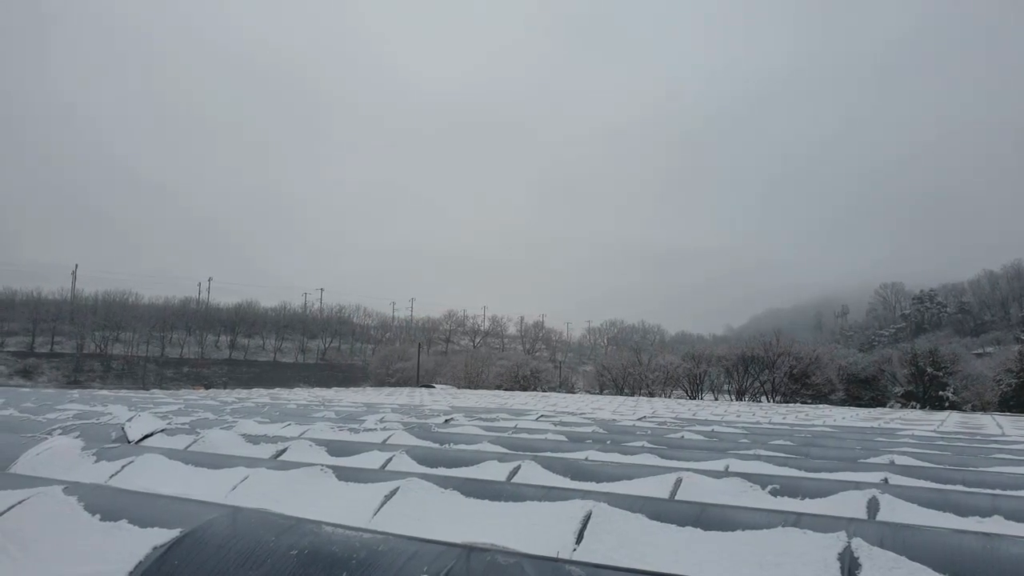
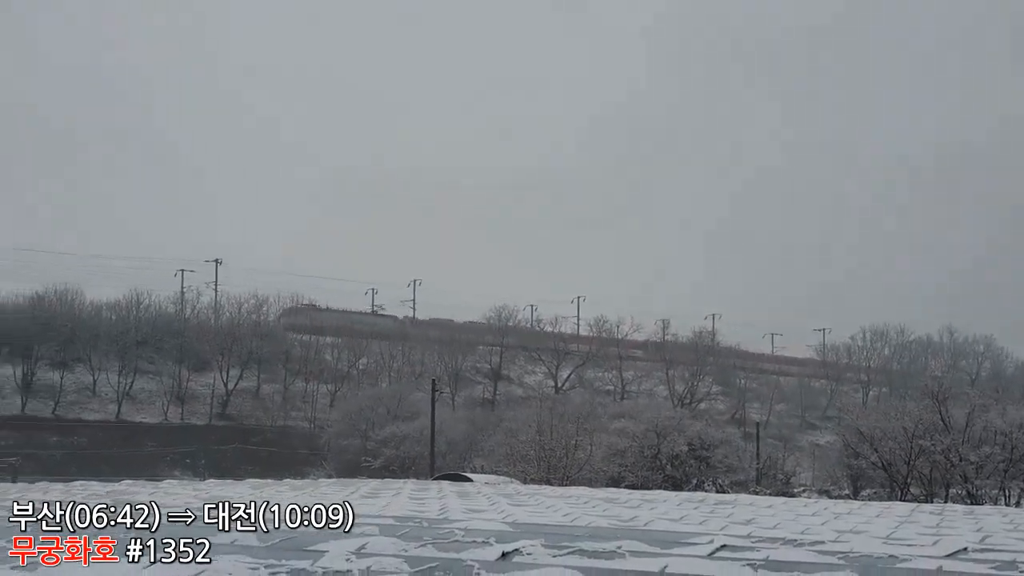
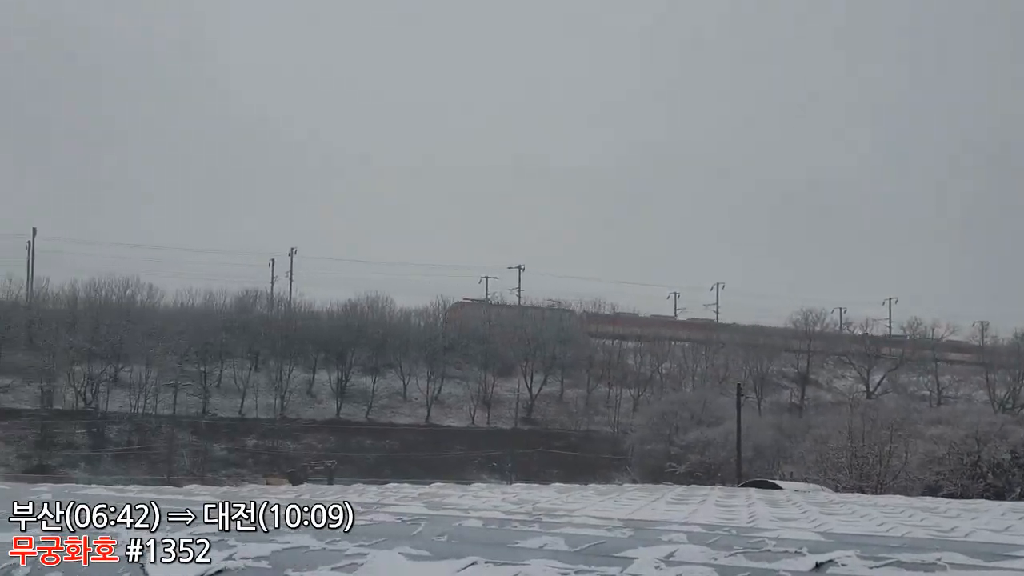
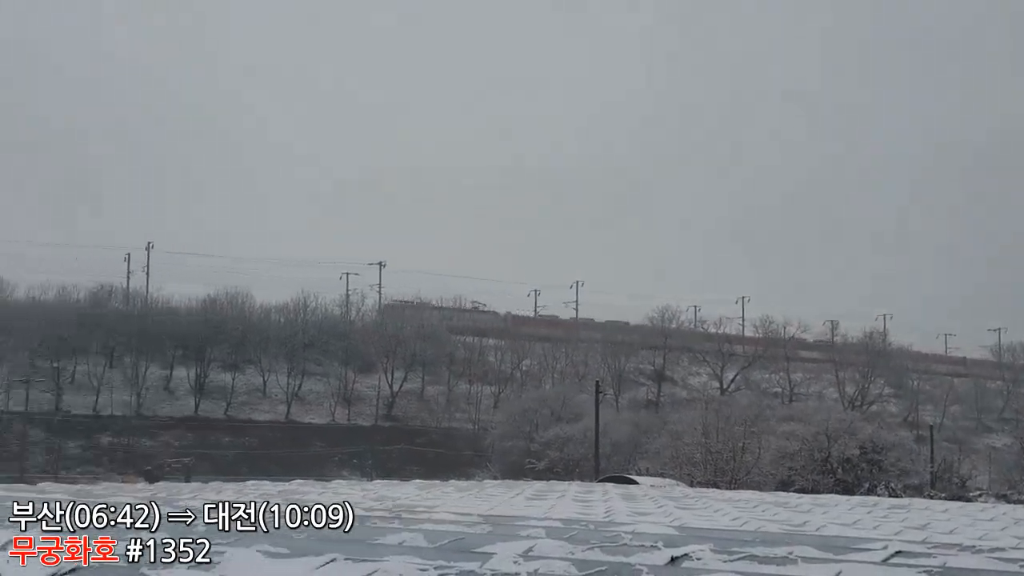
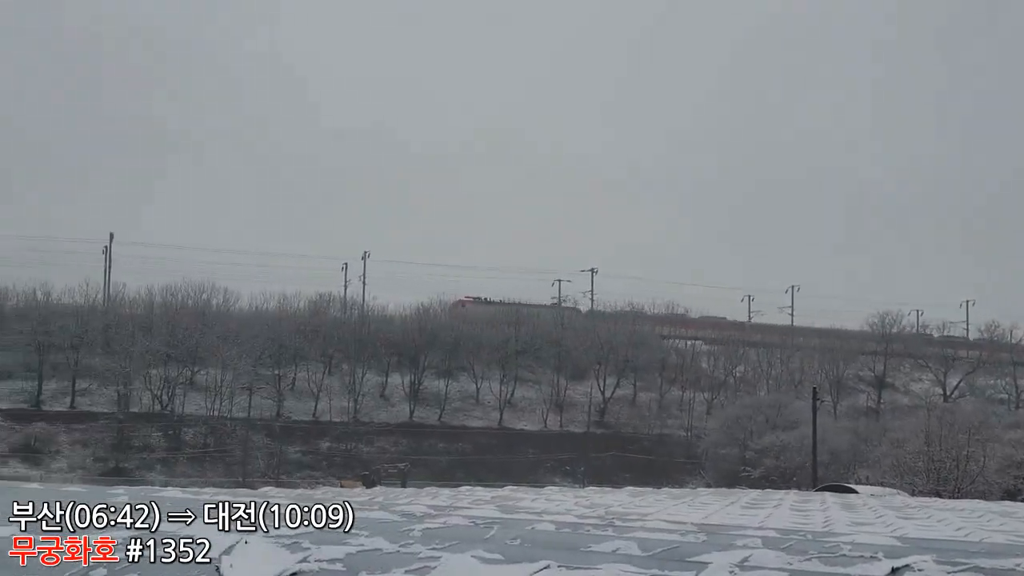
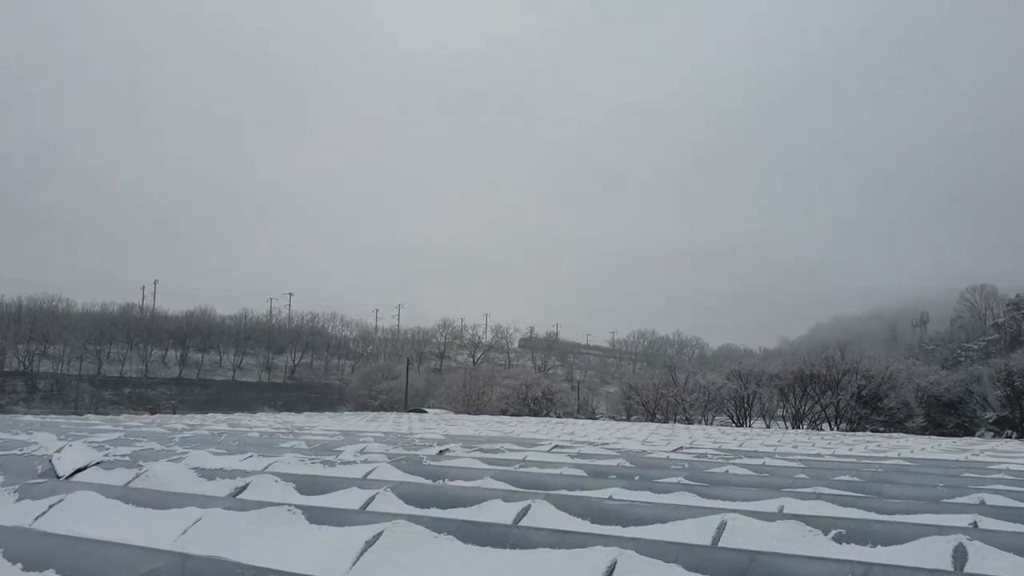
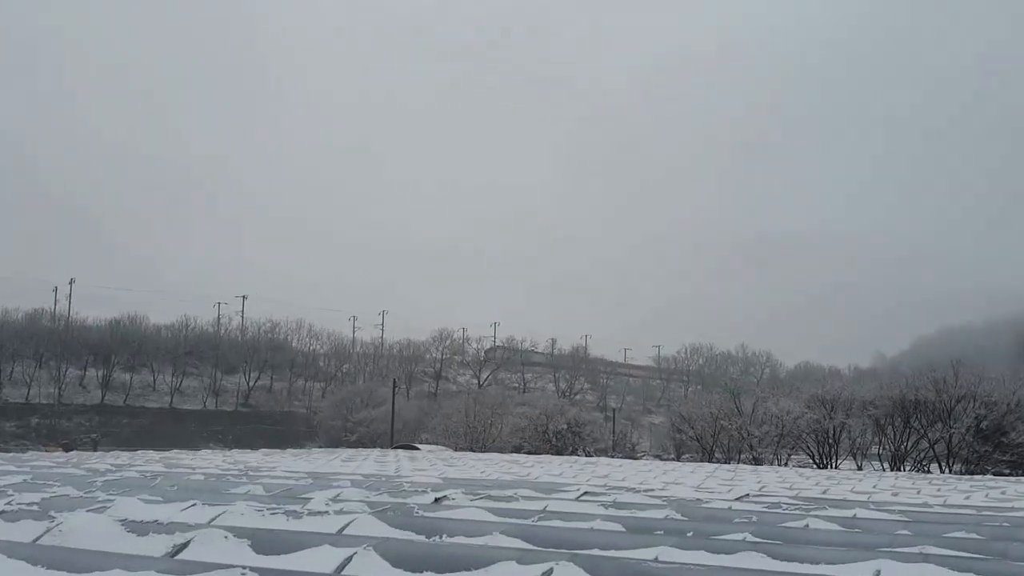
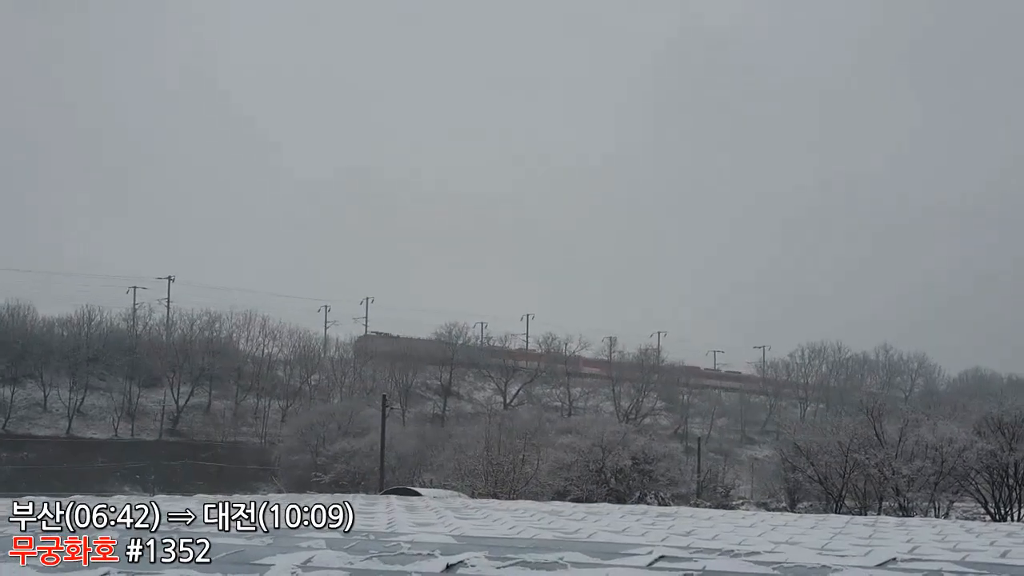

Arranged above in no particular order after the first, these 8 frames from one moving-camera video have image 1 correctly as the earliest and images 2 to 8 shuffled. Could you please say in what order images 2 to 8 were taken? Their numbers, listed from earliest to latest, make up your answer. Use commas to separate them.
6, 7, 8, 2, 4, 3, 5
